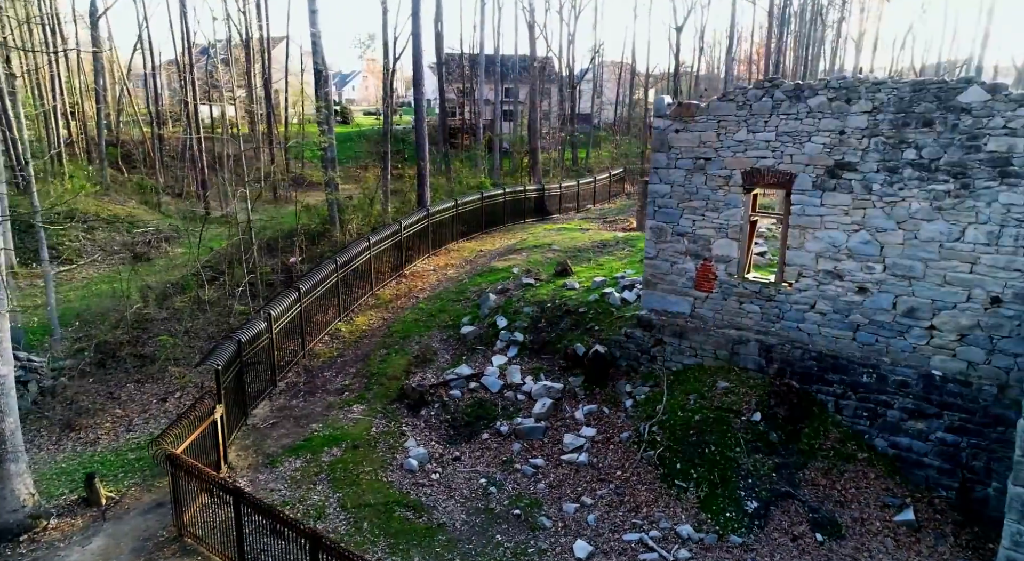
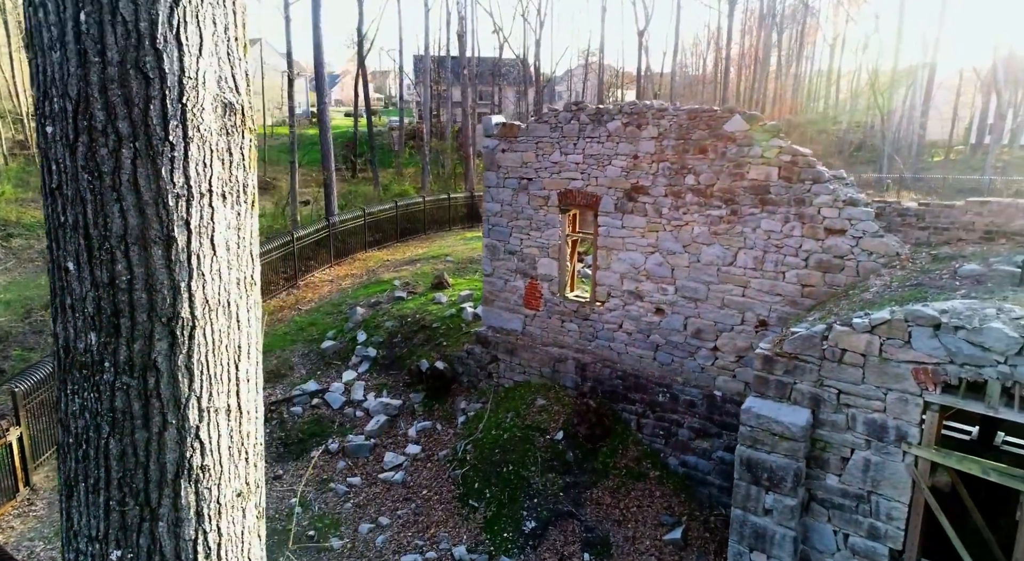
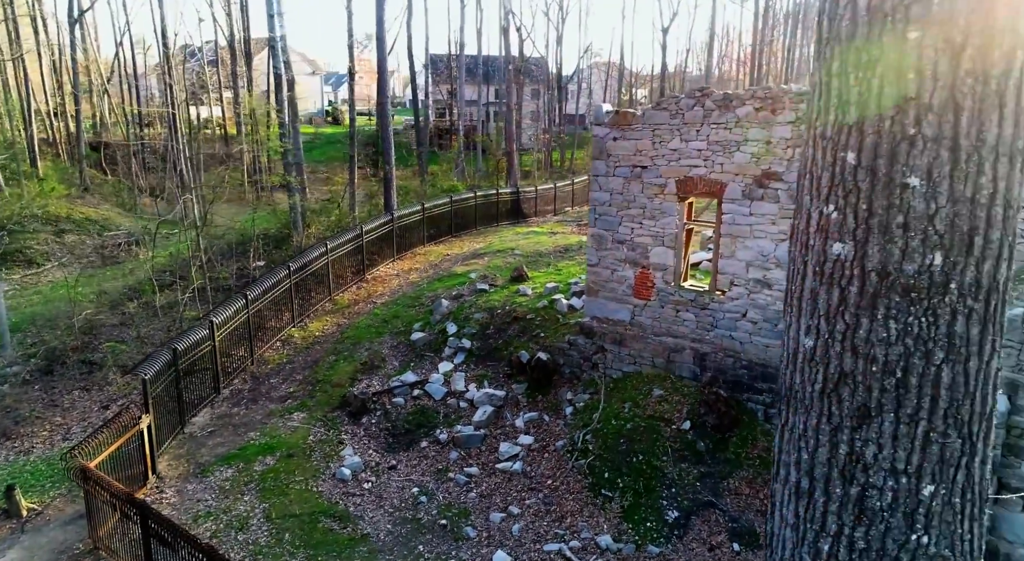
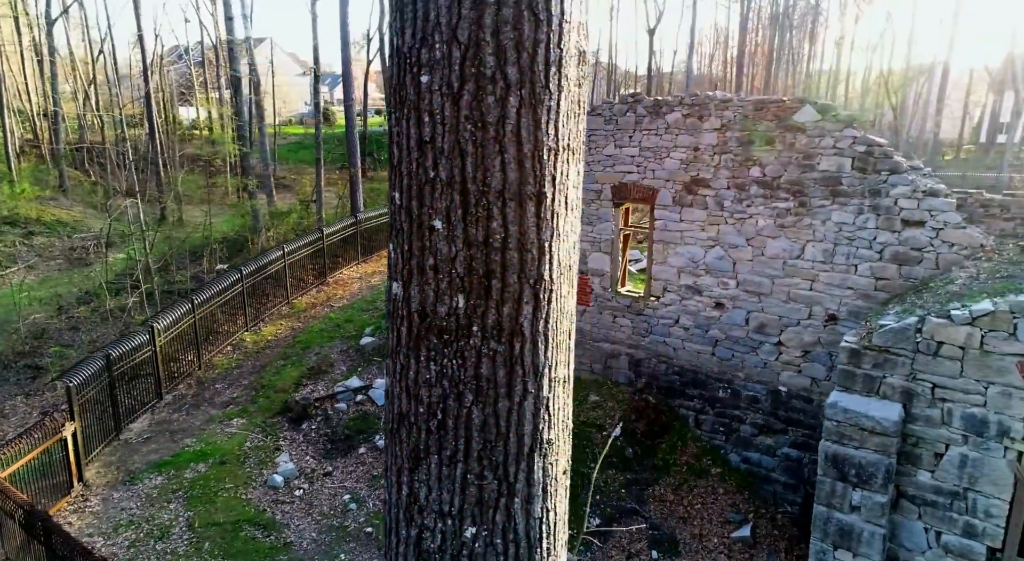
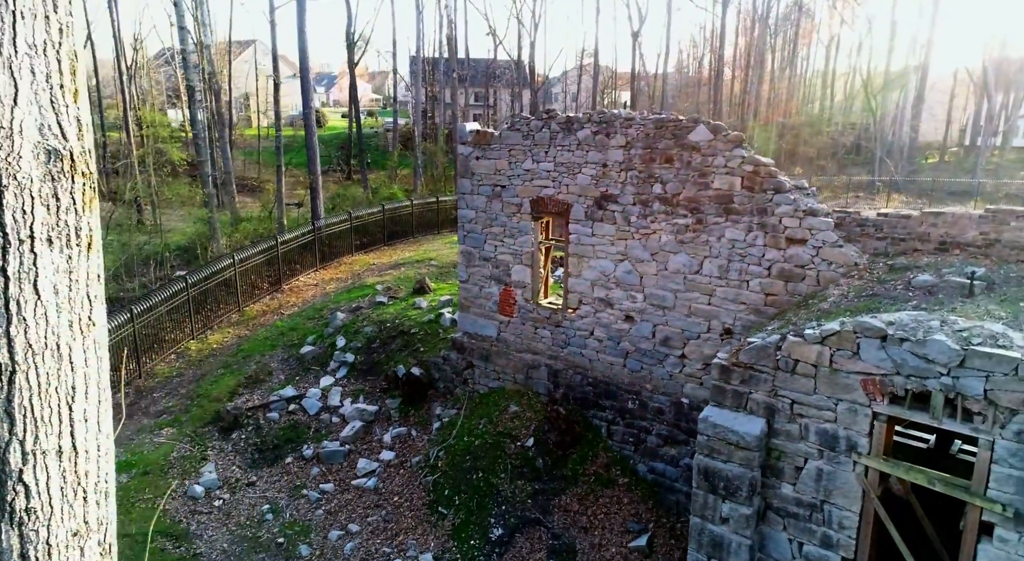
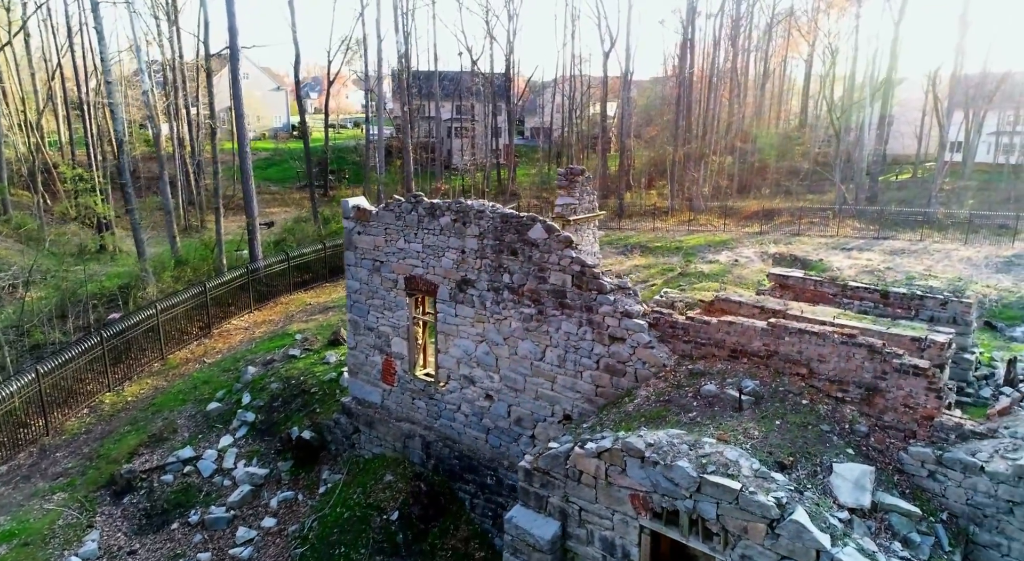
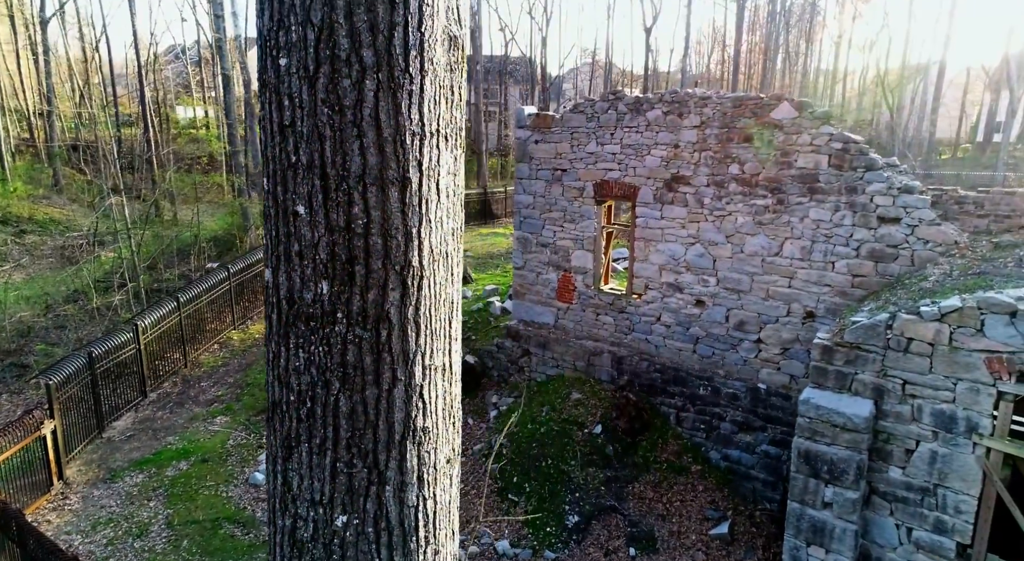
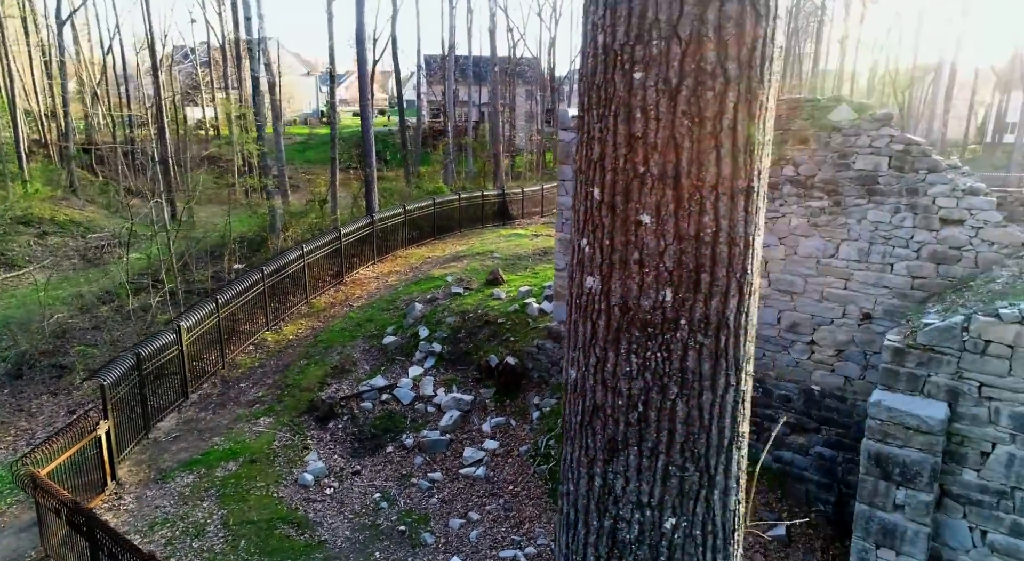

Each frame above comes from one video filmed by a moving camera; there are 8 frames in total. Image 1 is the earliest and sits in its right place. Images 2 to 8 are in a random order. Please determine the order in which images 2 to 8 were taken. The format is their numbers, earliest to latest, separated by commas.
3, 8, 4, 7, 2, 5, 6
